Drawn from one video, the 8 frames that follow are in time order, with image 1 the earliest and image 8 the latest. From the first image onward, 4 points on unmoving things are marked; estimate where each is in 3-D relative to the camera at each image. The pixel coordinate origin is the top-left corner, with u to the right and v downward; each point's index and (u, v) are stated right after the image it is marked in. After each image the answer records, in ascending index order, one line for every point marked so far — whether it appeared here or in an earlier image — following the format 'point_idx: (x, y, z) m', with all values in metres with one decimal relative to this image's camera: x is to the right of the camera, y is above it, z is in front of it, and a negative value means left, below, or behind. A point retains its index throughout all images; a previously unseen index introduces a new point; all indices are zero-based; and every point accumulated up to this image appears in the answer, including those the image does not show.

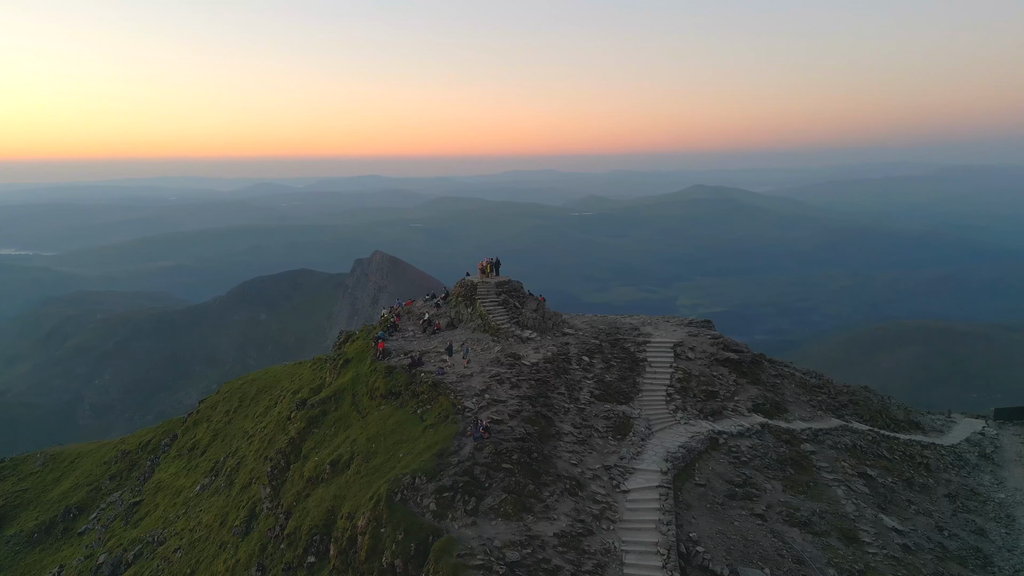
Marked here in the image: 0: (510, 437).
0: (-0.1, -5.9, +18.5) m
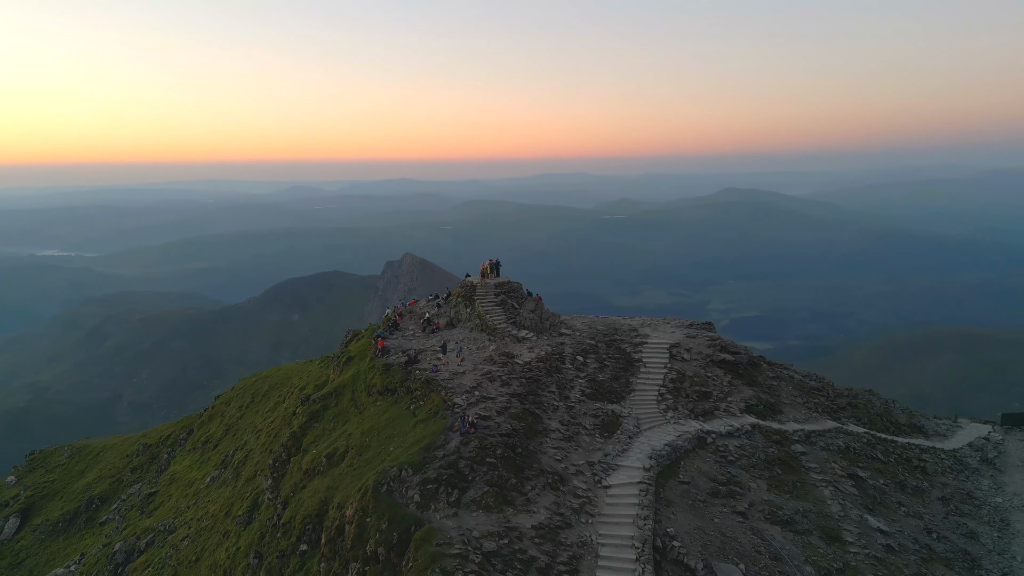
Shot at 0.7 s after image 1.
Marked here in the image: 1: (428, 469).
0: (-0.7, -5.9, +19.1) m
1: (-3.1, -6.7, +17.2) m
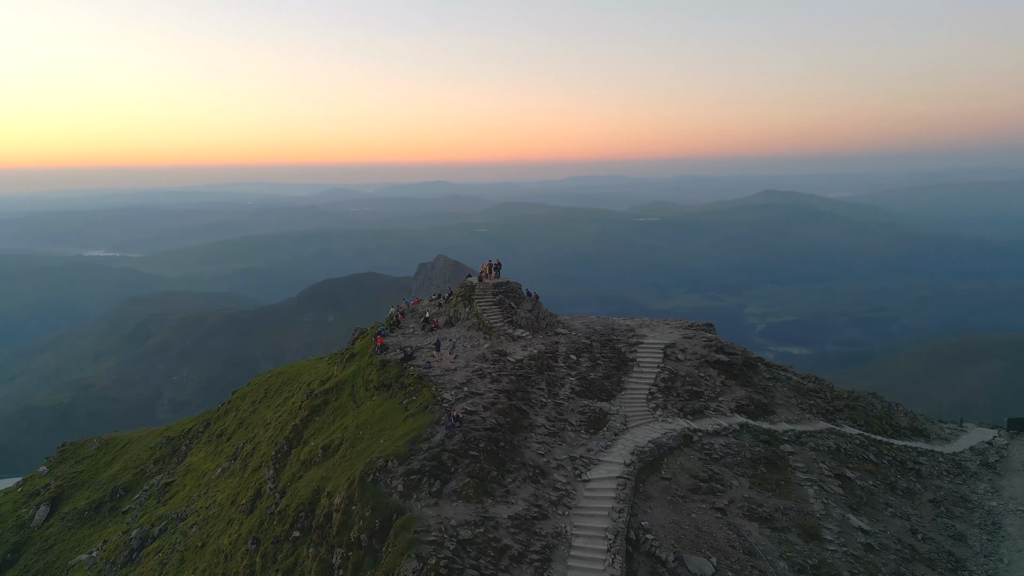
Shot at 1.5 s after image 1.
0: (-1.3, -5.9, +19.7) m
1: (-3.8, -6.7, +18.0) m
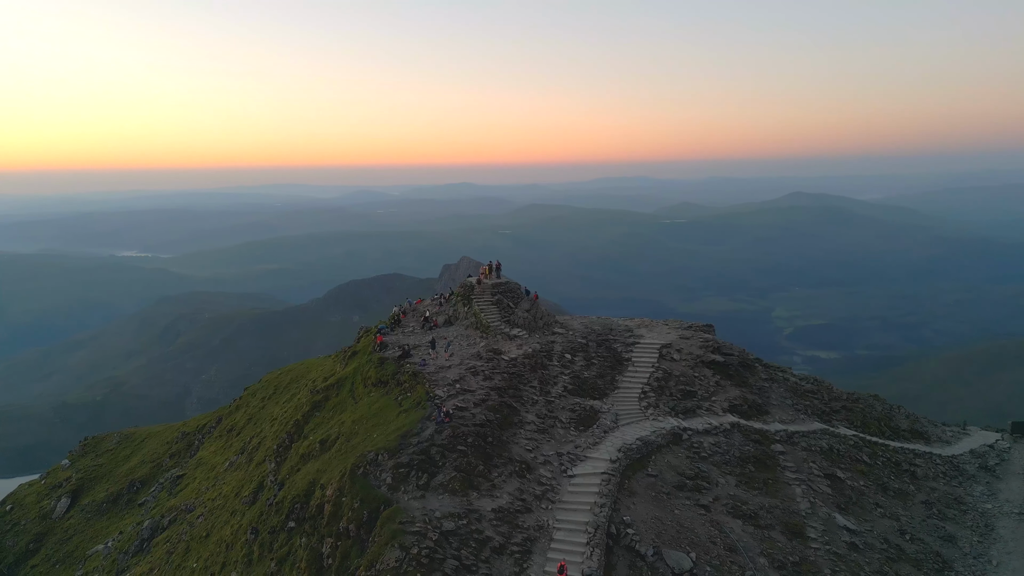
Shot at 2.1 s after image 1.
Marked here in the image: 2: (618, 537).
0: (-1.8, -5.8, +20.2) m
1: (-4.4, -6.6, +18.5) m
2: (+3.8, -8.9, +16.6) m
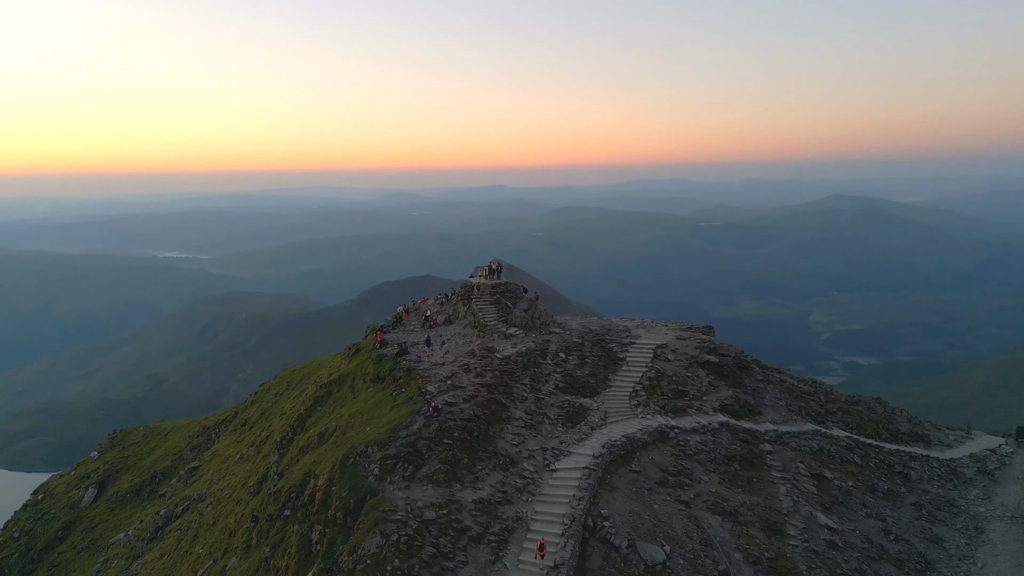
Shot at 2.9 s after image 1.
0: (-2.5, -5.8, +20.9) m
1: (-5.1, -6.6, +19.3) m
2: (+3.0, -8.9, +17.1) m
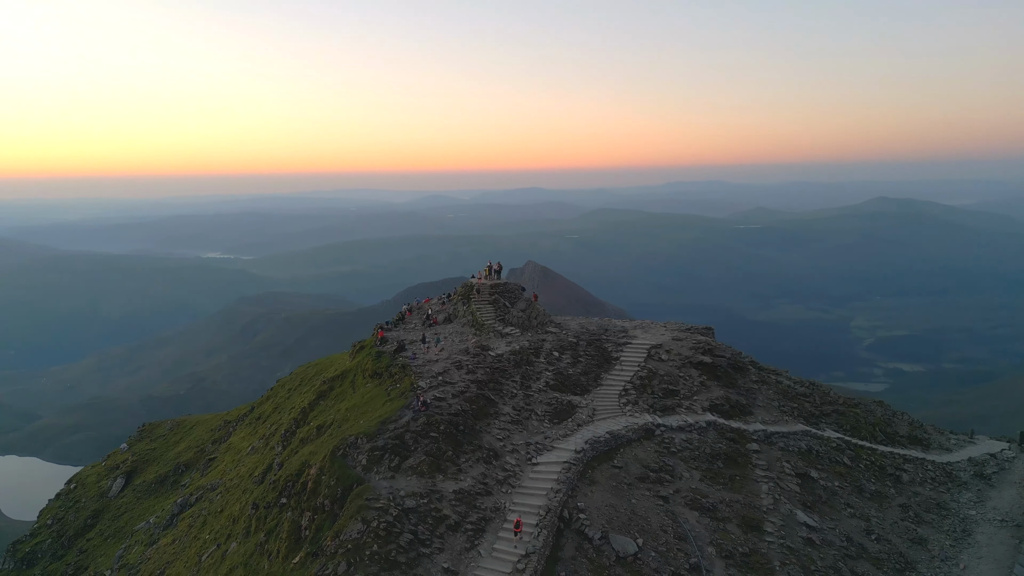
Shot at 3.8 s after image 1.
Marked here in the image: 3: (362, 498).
0: (-3.1, -5.8, +21.7) m
1: (-5.8, -6.5, +20.2) m
2: (+2.2, -8.8, +17.7) m
3: (-5.5, -7.8, +17.2) m
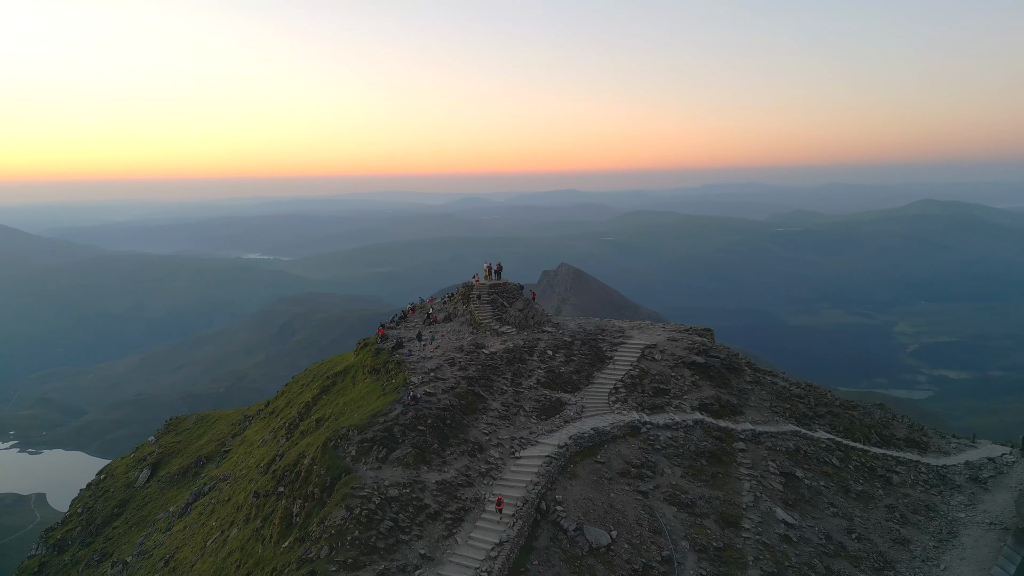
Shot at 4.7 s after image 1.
0: (-3.8, -5.7, +22.5) m
1: (-6.5, -6.5, +21.1) m
2: (+1.4, -8.8, +18.4) m
3: (-6.4, -7.7, +18.1) m
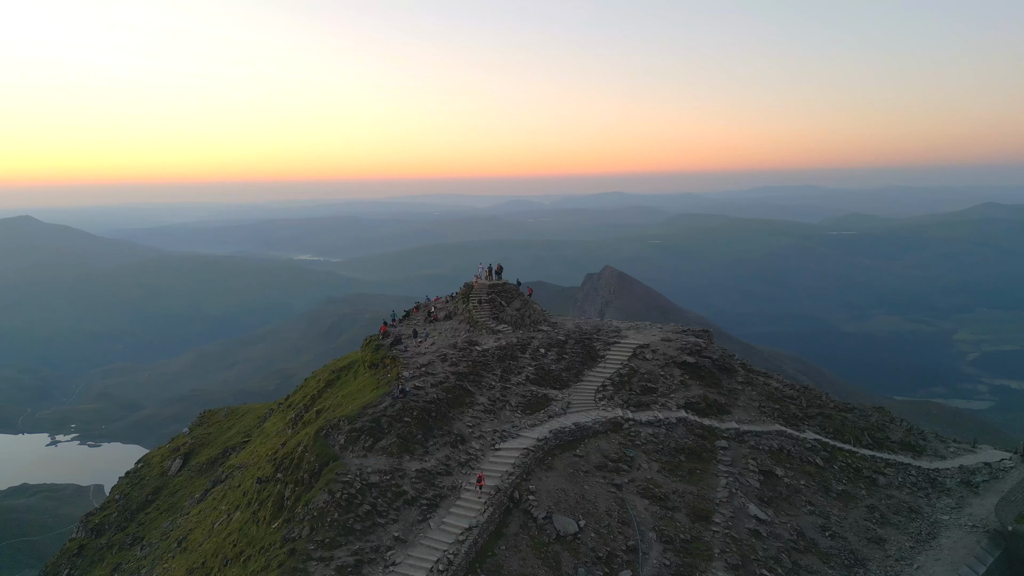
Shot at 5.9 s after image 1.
0: (-4.6, -5.7, +23.7) m
1: (-7.4, -6.4, +22.4) m
2: (+0.3, -8.8, +19.2) m
3: (-7.4, -7.6, +19.4) m
